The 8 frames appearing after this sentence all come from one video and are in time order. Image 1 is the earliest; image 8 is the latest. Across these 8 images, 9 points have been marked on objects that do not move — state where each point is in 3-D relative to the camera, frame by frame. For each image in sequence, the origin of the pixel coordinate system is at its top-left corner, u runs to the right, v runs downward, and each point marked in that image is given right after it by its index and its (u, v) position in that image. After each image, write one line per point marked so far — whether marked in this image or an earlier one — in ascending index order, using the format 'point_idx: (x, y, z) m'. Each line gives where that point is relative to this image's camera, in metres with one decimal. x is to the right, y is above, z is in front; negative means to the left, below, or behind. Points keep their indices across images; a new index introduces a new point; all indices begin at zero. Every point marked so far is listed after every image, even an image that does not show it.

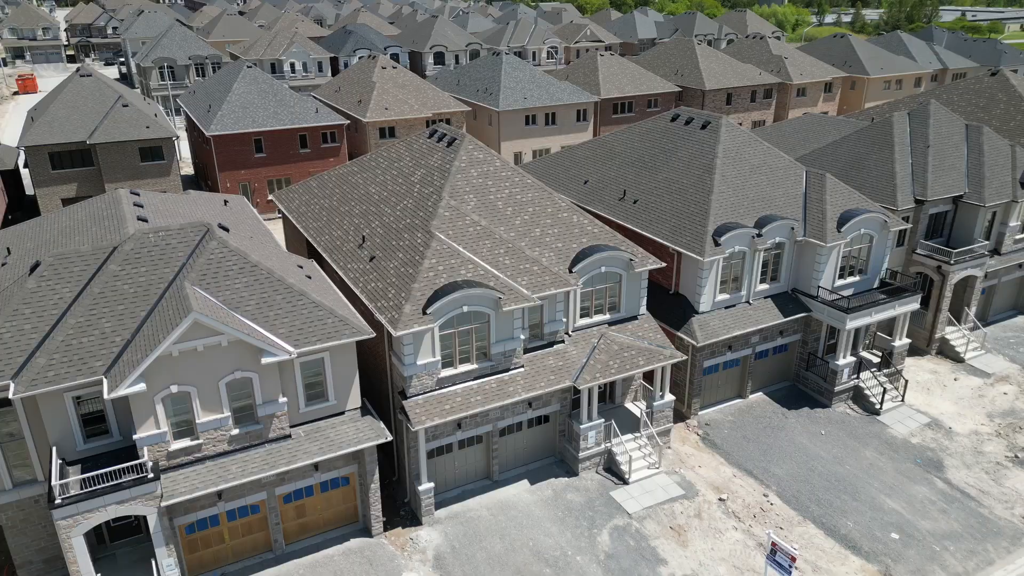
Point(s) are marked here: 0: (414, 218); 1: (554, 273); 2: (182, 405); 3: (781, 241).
0: (-2.4, +1.7, +17.2) m
1: (+1.0, +0.4, +16.5) m
2: (-5.9, -2.1, +12.8) m
3: (+7.2, +1.3, +19.1) m
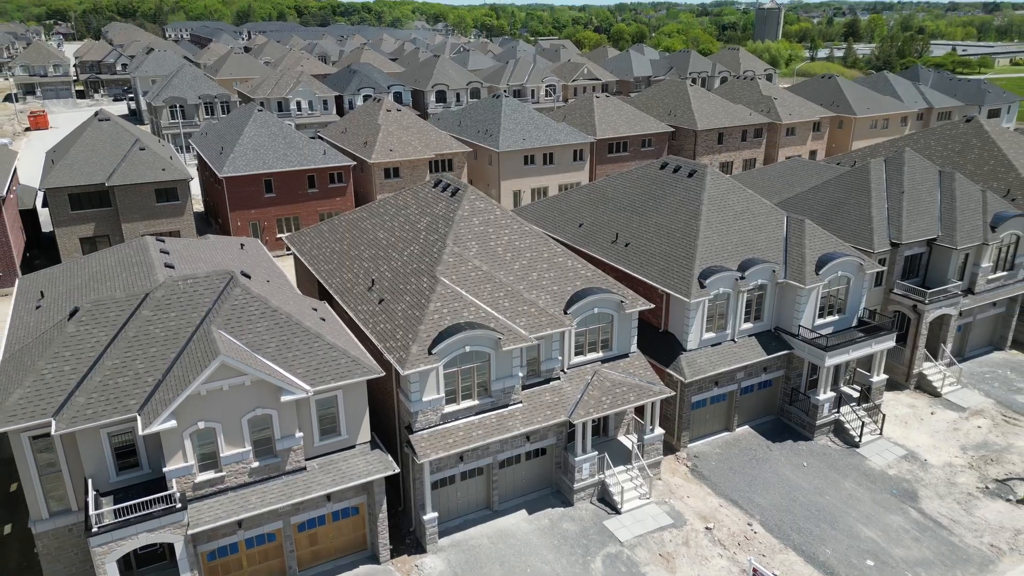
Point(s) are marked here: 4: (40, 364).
0: (-2.4, +0.7, +18.4) m
1: (+1.0, -0.6, +17.7) m
2: (-5.9, -2.9, +13.9) m
3: (+7.2, +0.2, +20.4) m
4: (-9.1, -1.5, +13.8) m
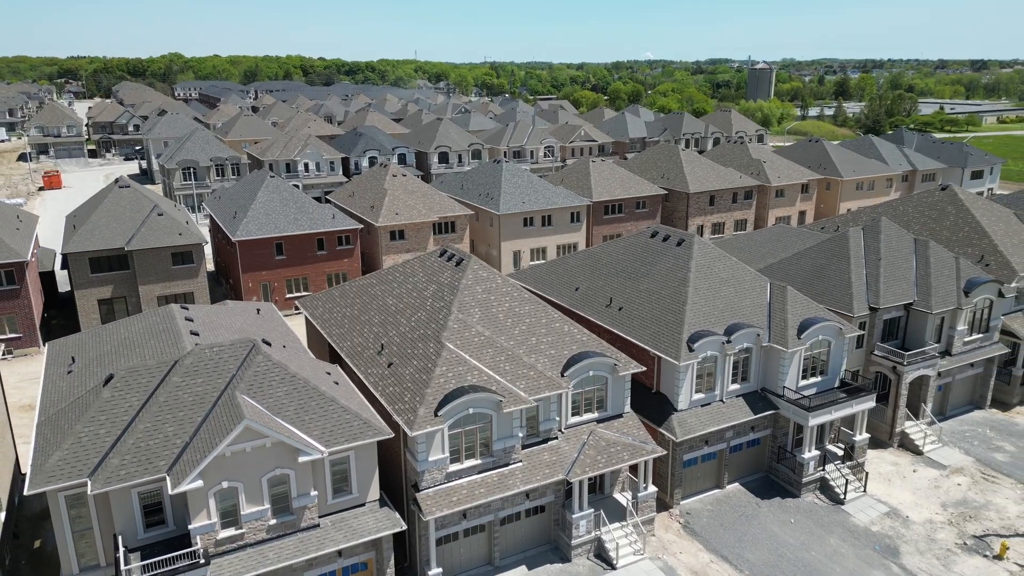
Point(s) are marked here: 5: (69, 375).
0: (-2.4, -1.1, +19.7) m
1: (+1.0, -2.4, +18.9) m
2: (-5.9, -4.4, +15.0) m
3: (+7.2, -1.8, +21.6) m
4: (-9.1, -2.9, +15.0) m
5: (-11.1, -2.2, +17.9) m
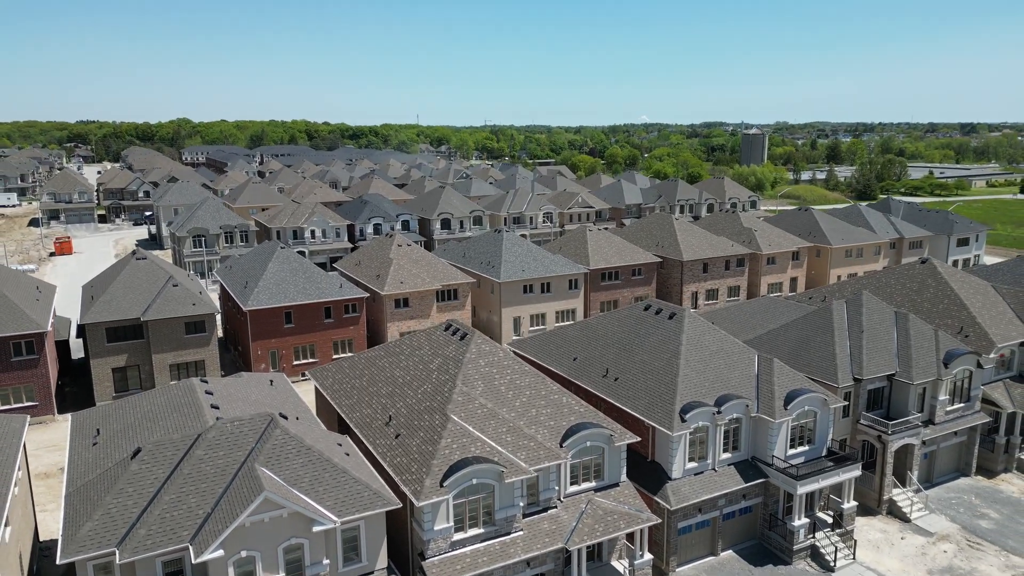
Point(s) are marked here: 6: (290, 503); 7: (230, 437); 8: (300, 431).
0: (-2.3, -3.3, +20.9) m
1: (+1.0, -4.5, +20.0) m
2: (-5.9, -6.2, +15.8) m
3: (+7.2, -4.1, +22.7) m
4: (-9.1, -4.7, +16.0) m
5: (-11.1, -4.2, +18.9) m
6: (-4.9, -4.8, +15.8) m
7: (-6.8, -3.6, +17.3) m
8: (-5.5, -3.7, +18.7) m
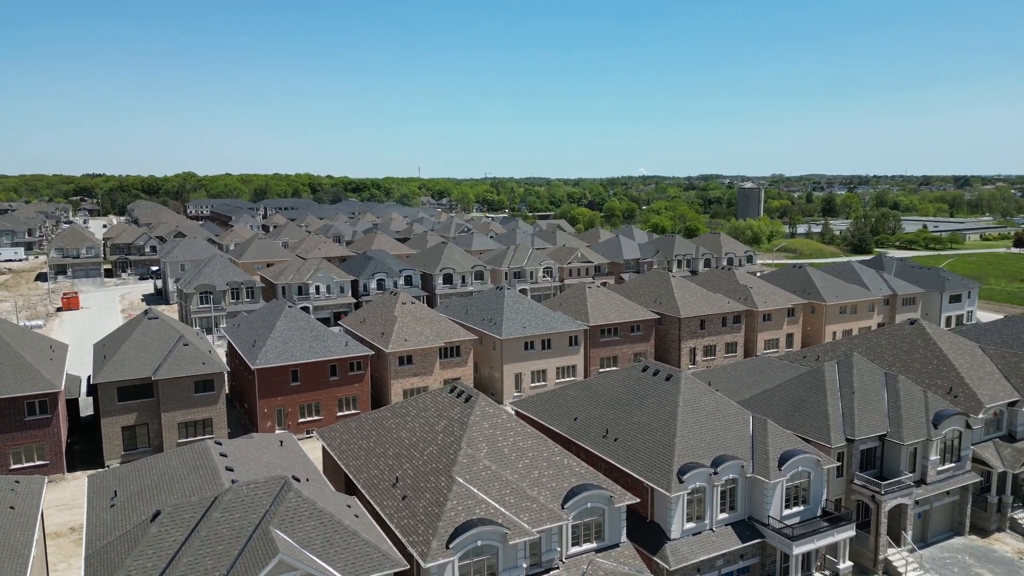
0: (-2.2, -5.3, +21.7) m
1: (+1.1, -6.4, +20.6) m
2: (-5.8, -7.8, +16.4) m
3: (+7.3, -6.2, +23.4) m
4: (-9.0, -6.4, +16.7) m
5: (-11.0, -6.1, +19.6) m
6: (-4.8, -6.4, +16.4) m
7: (-6.8, -5.3, +18.1) m
8: (-5.5, -5.6, +19.4) m
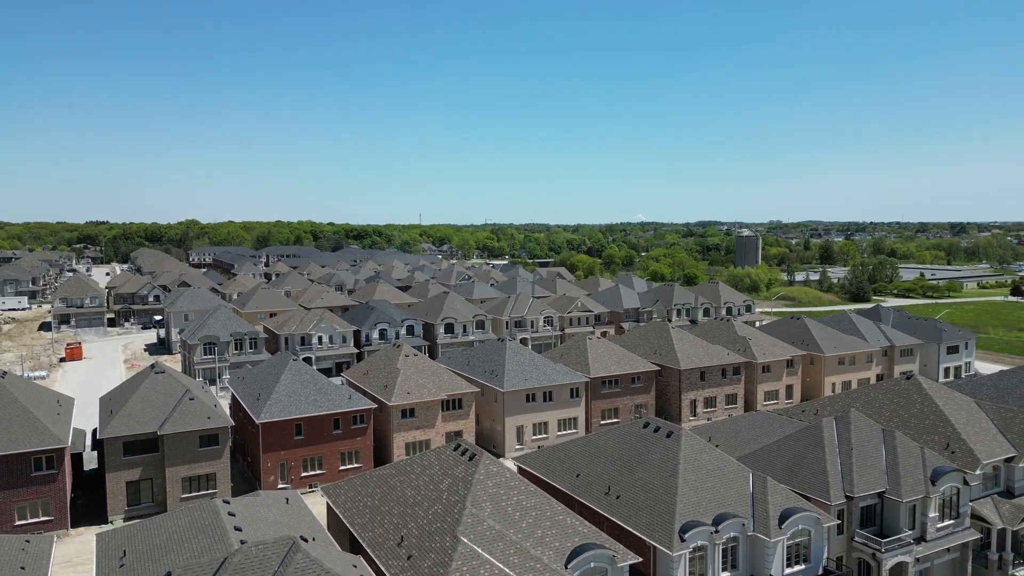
0: (-2.1, -7.2, +22.0) m
1: (+1.2, -8.2, +20.9) m
2: (-5.7, -9.4, +16.6) m
3: (+7.4, -8.2, +23.7) m
4: (-8.9, -8.0, +16.9) m
5: (-10.9, -7.9, +19.9) m
6: (-4.7, -8.0, +16.7) m
7: (-6.6, -7.0, +18.4) m
8: (-5.3, -7.3, +19.7) m
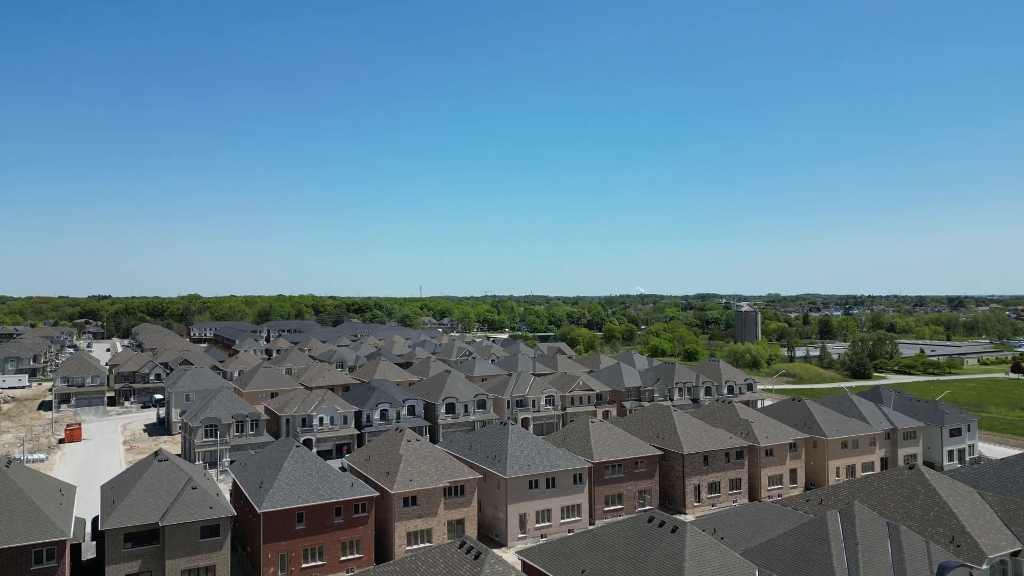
0: (-2.0, -10.3, +21.9) m
1: (+1.4, -11.2, +20.7) m
2: (-5.5, -11.9, +16.3) m
3: (+7.6, -11.5, +23.5) m
4: (-8.7, -10.5, +16.7) m
5: (-10.7, -10.8, +19.7) m
6: (-4.5, -10.5, +16.5) m
7: (-6.5, -9.7, +18.3) m
8: (-5.2, -10.2, +19.6) m
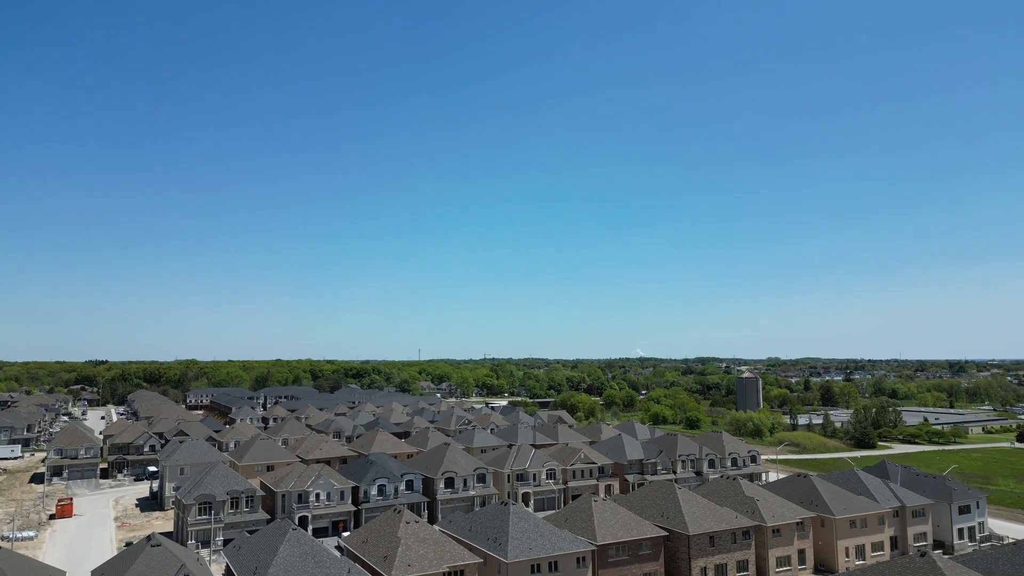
0: (-1.8, -13.1, +20.9) m
1: (+1.5, -13.9, +19.7) m
2: (-5.4, -14.2, +15.2) m
3: (+7.7, -14.4, +22.4) m
4: (-8.6, -12.9, +15.8) m
5: (-10.6, -13.4, +18.7) m
6: (-4.4, -12.9, +15.6) m
7: (-6.3, -12.2, +17.4) m
8: (-5.0, -12.8, +18.7) m
